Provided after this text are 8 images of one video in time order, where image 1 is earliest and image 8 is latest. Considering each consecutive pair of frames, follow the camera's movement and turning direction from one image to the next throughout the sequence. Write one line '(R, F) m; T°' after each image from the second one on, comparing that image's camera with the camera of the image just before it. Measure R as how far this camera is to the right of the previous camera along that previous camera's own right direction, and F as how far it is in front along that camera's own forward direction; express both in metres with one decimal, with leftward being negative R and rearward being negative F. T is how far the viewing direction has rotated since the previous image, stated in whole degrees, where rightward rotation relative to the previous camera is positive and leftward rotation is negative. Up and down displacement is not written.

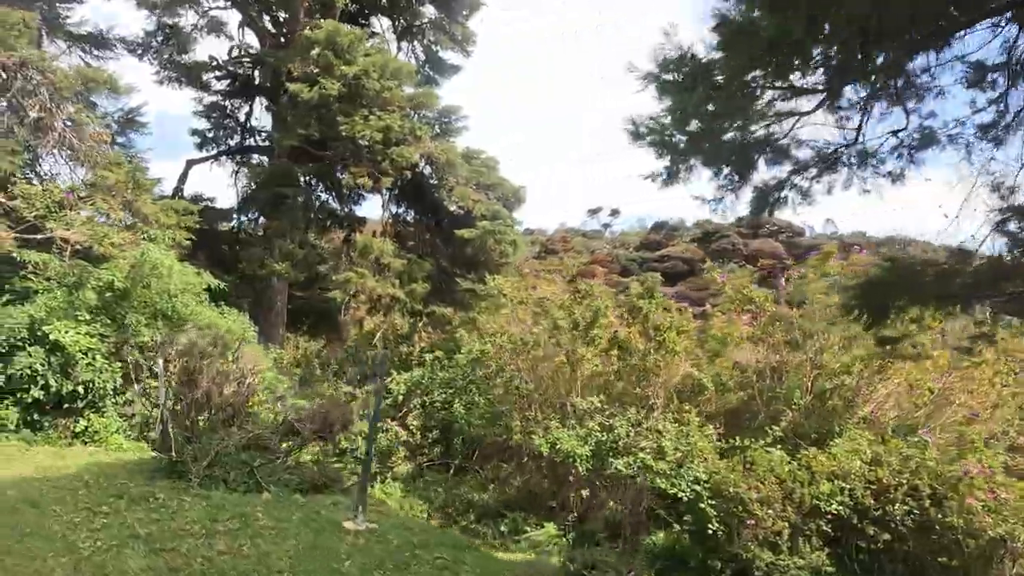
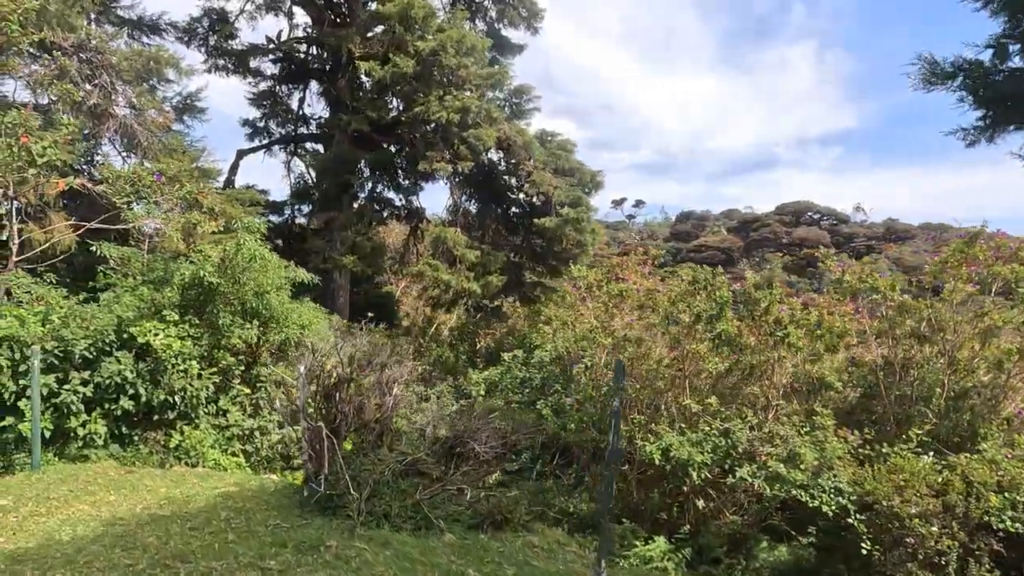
(-1.1, +0.8) m; -2°
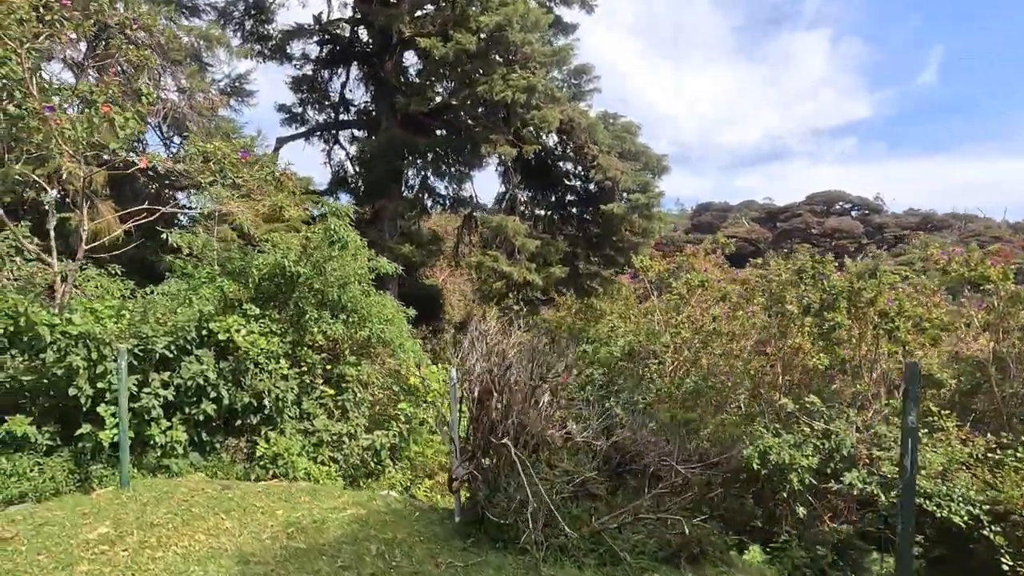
(-0.9, +0.6) m; -1°
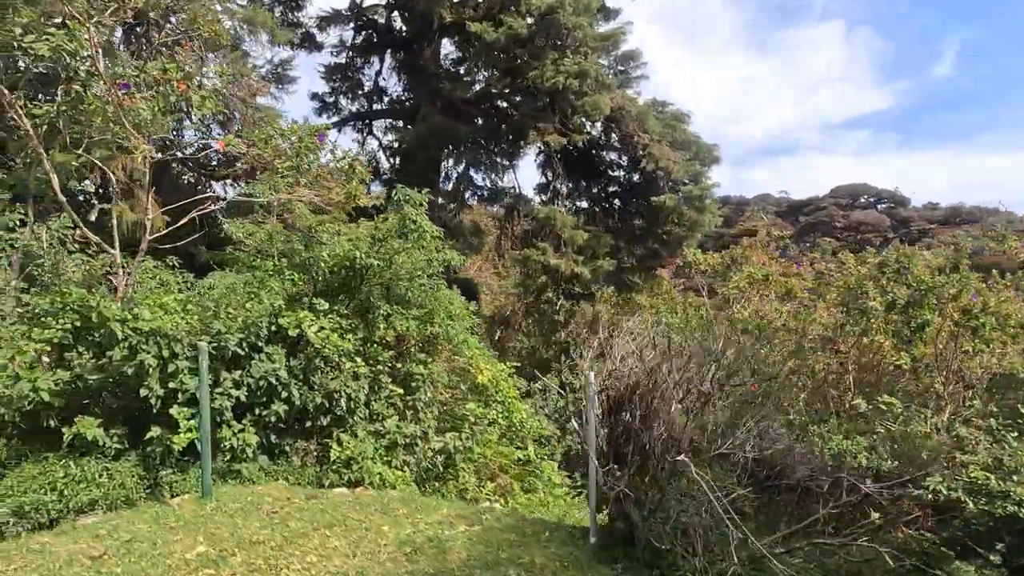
(-0.6, +0.3) m; -1°
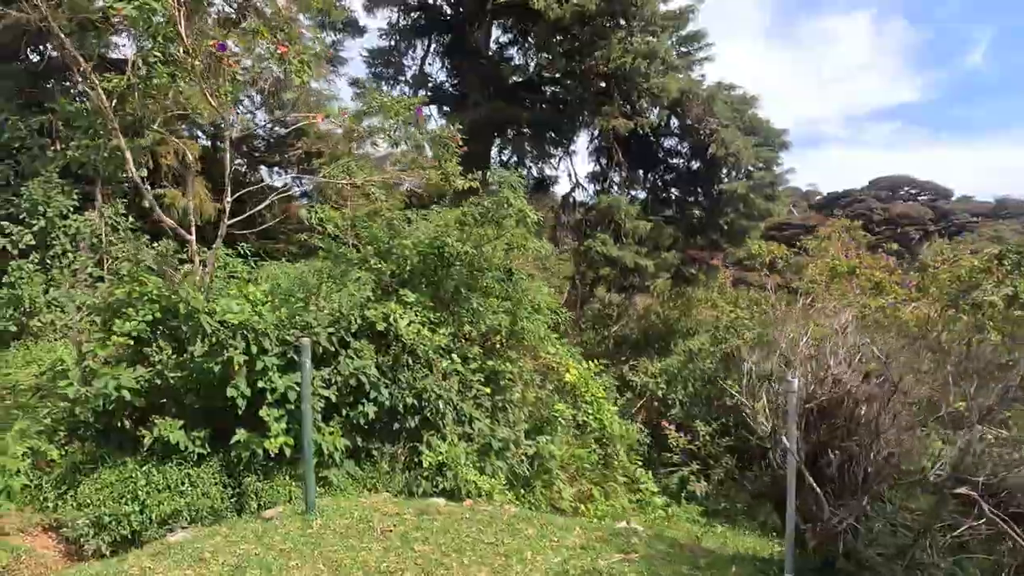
(-0.6, +0.4) m; -2°
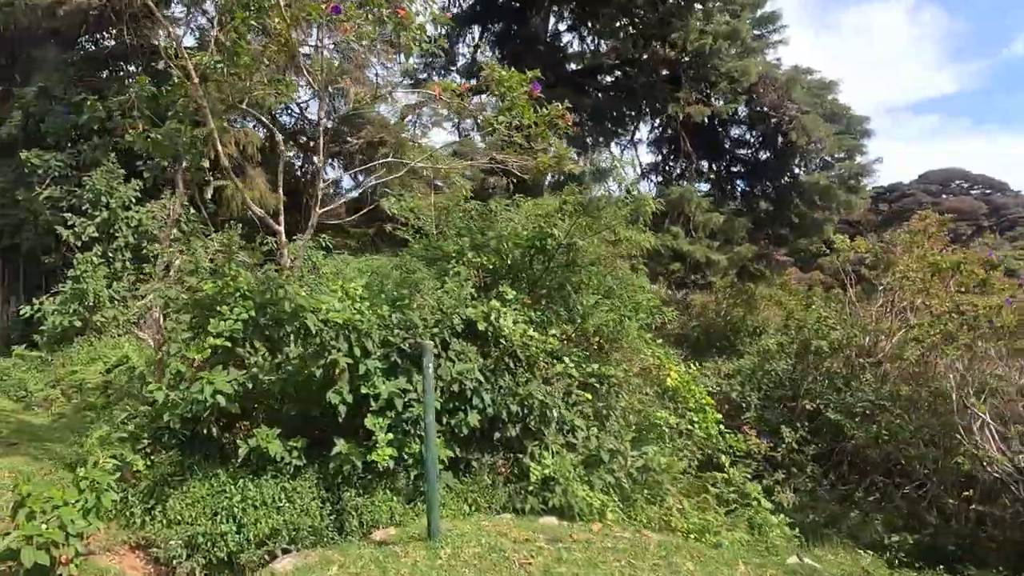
(-0.5, +0.4) m; -2°
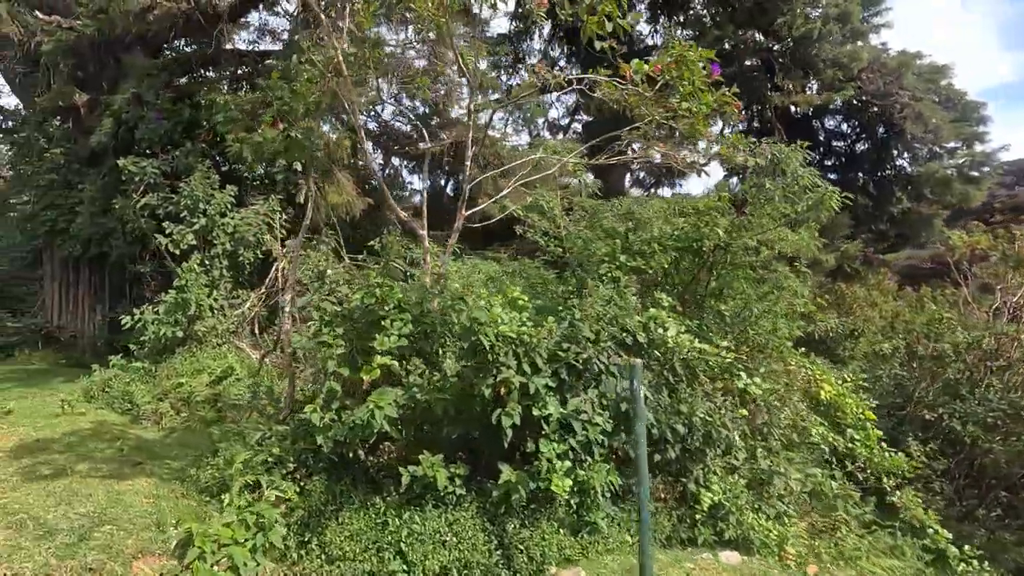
(-0.7, +0.3) m; -3°
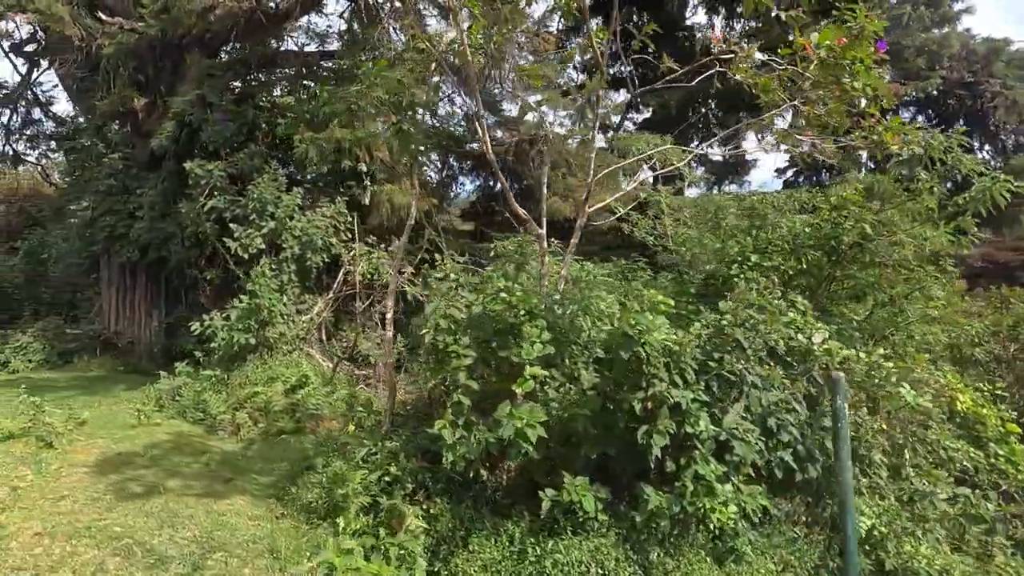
(-0.5, +0.3) m; -2°
